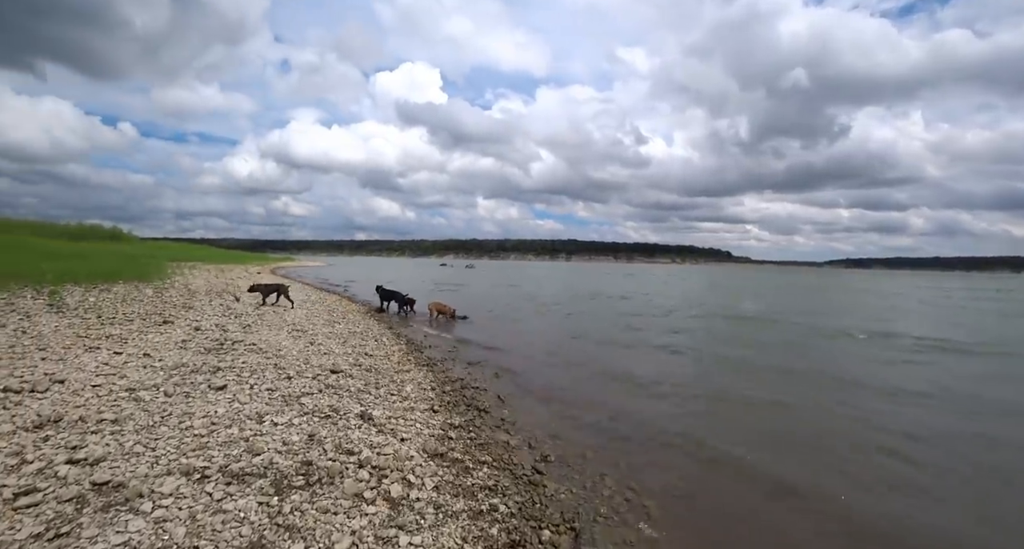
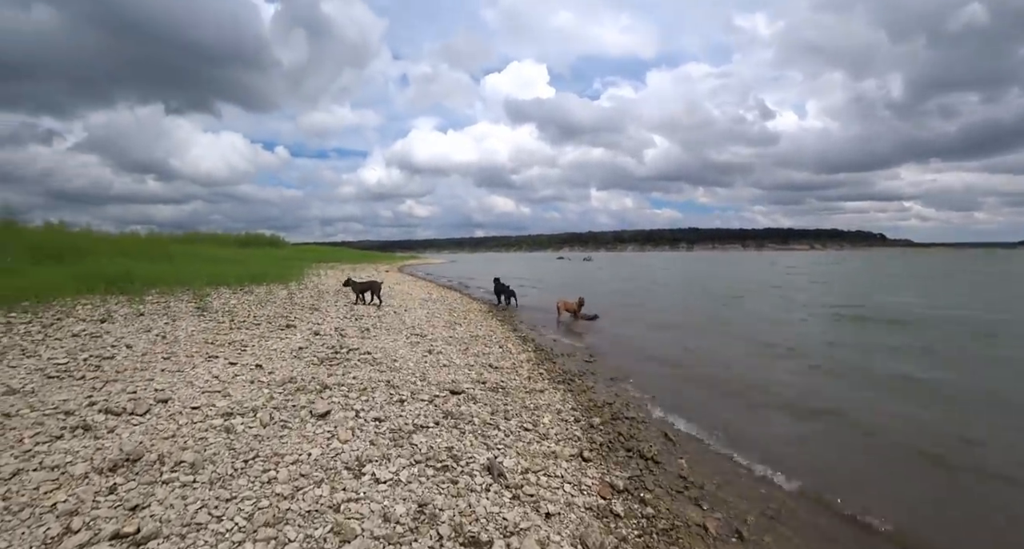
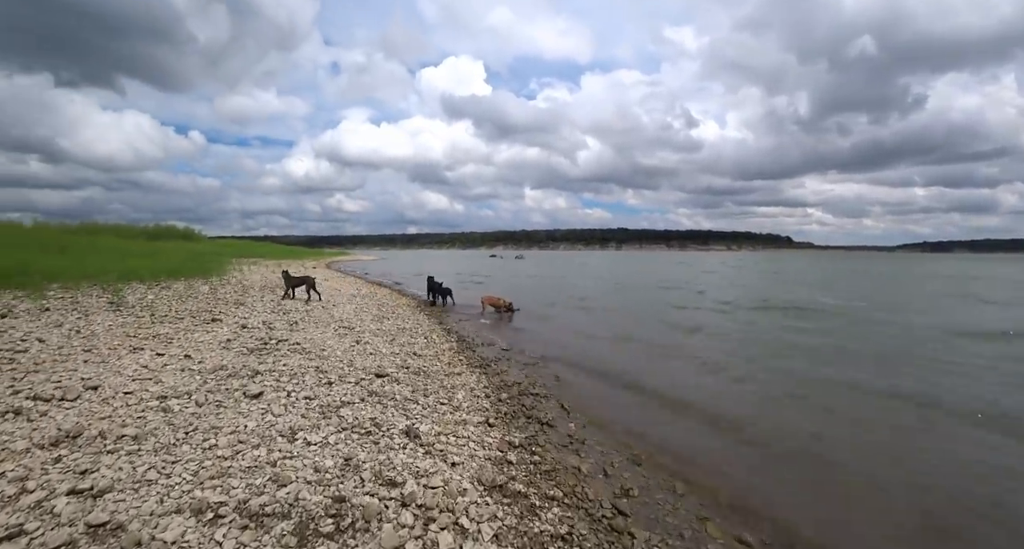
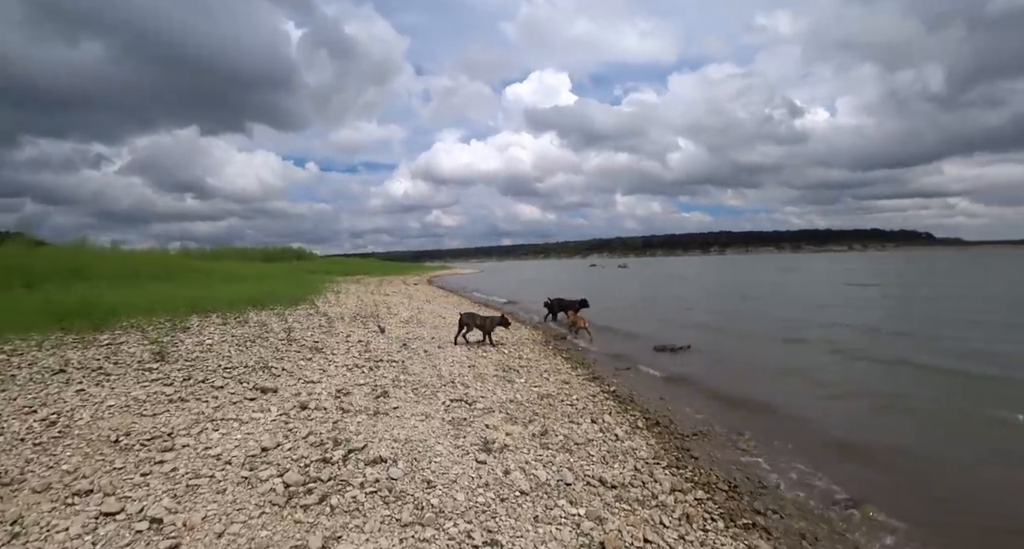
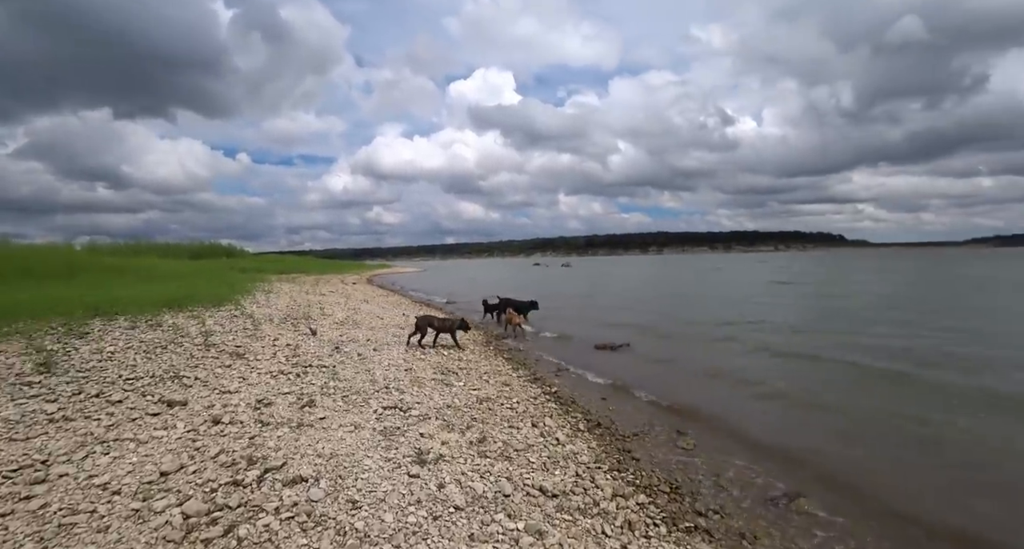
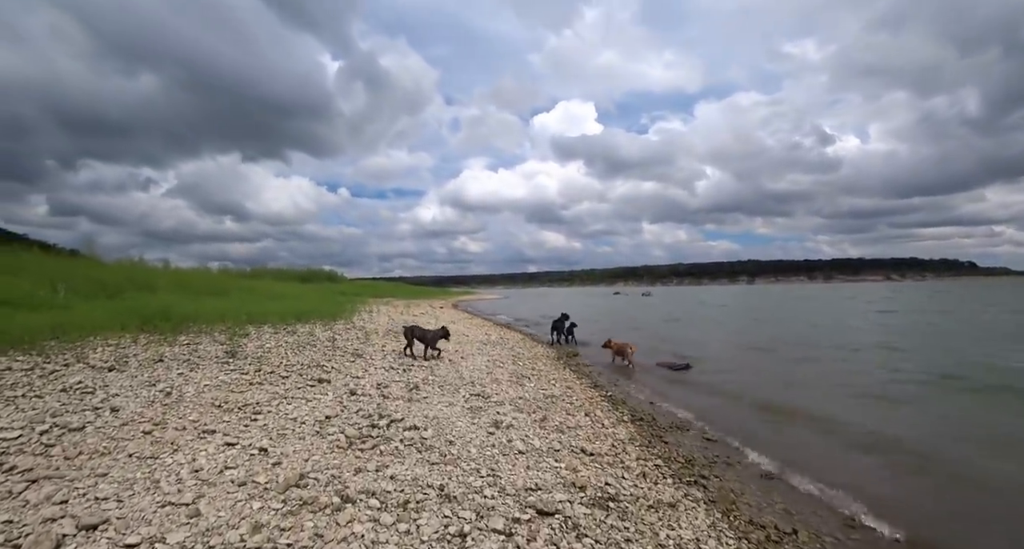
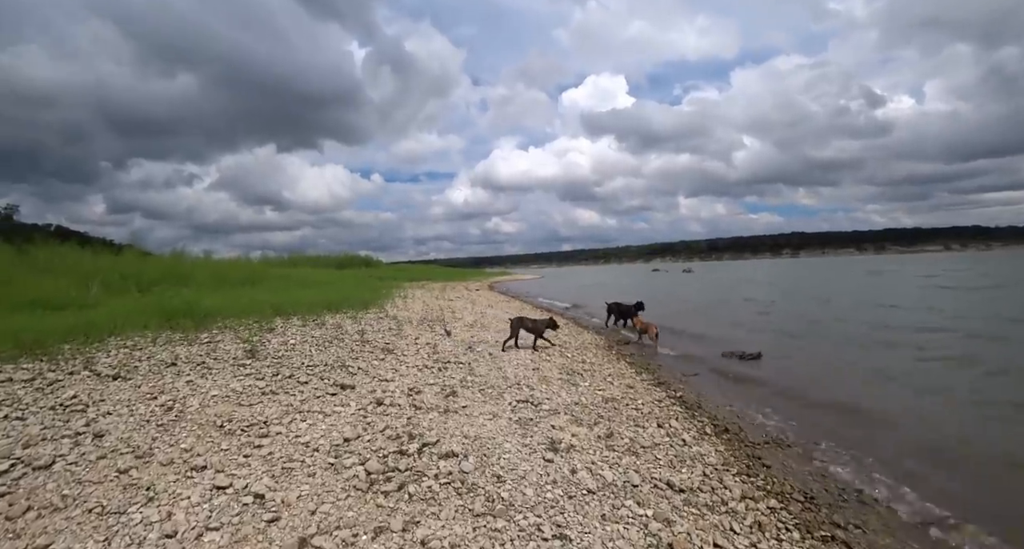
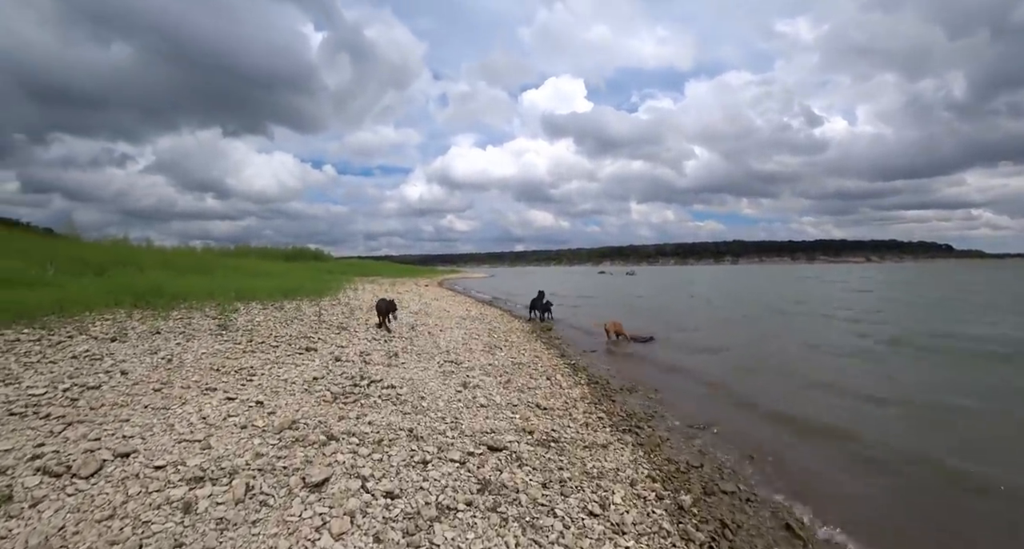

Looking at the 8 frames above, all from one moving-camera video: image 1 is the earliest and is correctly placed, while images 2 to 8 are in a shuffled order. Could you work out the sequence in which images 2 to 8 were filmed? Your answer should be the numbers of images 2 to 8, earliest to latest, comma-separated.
3, 2, 8, 6, 7, 4, 5
